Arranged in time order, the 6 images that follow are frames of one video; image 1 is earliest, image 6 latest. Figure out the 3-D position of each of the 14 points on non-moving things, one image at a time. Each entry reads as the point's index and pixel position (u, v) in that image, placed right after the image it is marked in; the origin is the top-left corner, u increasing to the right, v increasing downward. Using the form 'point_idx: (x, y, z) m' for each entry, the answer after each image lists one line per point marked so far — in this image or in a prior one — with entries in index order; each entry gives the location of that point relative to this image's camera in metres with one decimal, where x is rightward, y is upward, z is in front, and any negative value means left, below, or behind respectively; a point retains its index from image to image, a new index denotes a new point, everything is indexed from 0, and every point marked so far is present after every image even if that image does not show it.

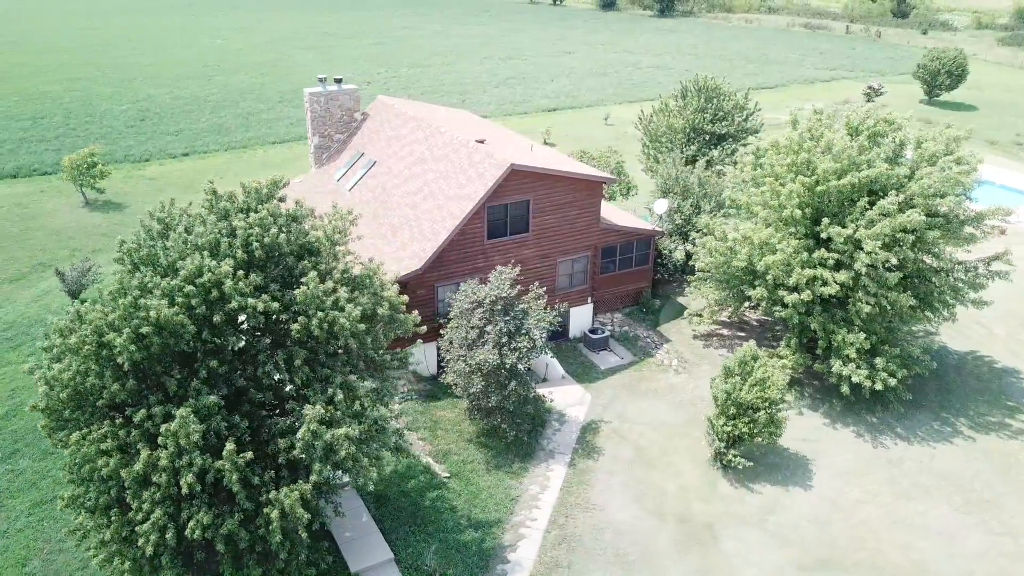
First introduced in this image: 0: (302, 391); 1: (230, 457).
0: (-3.9, -1.9, +15.3) m
1: (-4.8, -2.9, +13.9) m
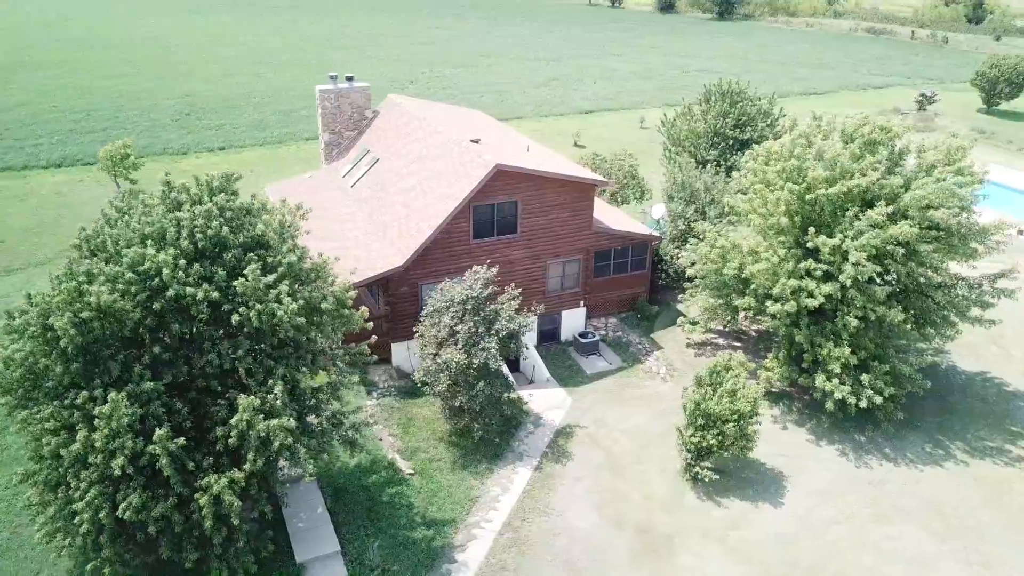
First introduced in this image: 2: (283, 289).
0: (-5.1, -1.8, +15.6) m
1: (-6.1, -2.7, +14.3) m
2: (-4.3, 0.0, +15.3) m
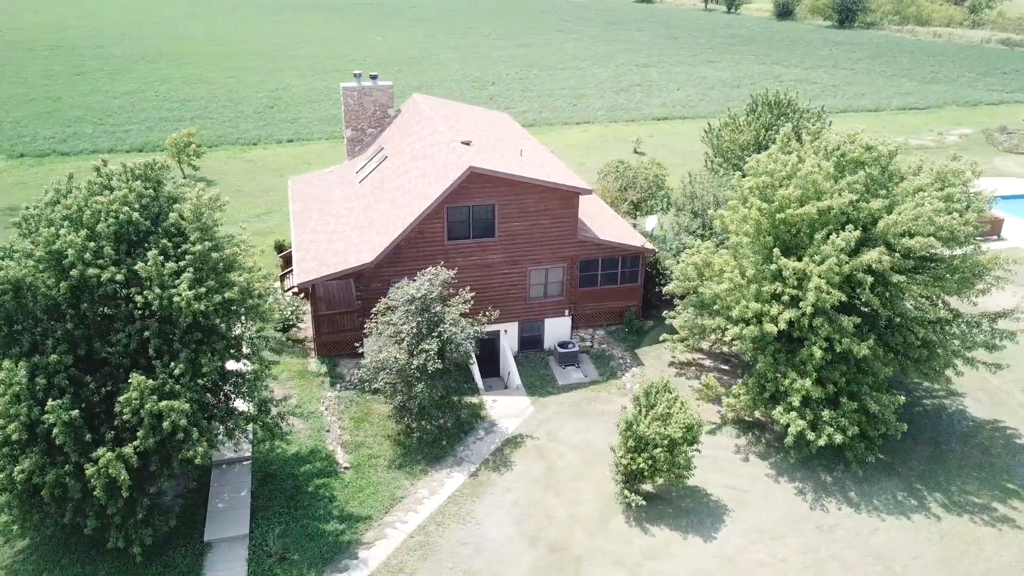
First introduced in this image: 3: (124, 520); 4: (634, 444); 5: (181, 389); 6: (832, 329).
0: (-7.2, -1.5, +16.3) m
1: (-8.5, -2.3, +15.1) m
2: (-6.4, +0.2, +15.8) m
3: (-7.8, -4.7, +16.4) m
4: (+2.8, -3.6, +18.7) m
5: (-6.5, -2.0, +16.0) m
6: (+7.6, -1.0, +19.2) m
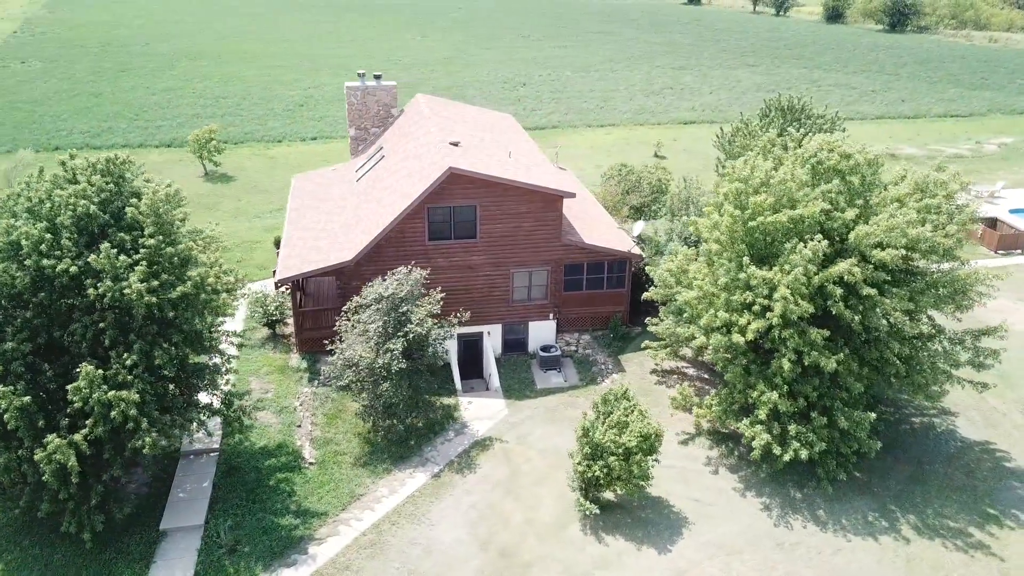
0: (-8.3, -1.3, +16.7) m
1: (-9.7, -2.1, +15.6) m
2: (-7.4, +0.4, +16.2) m
3: (-9.0, -4.5, +16.8) m
4: (+1.8, -3.7, +18.4) m
5: (-7.6, -1.8, +16.3) m
6: (+6.6, -1.2, +18.7) m
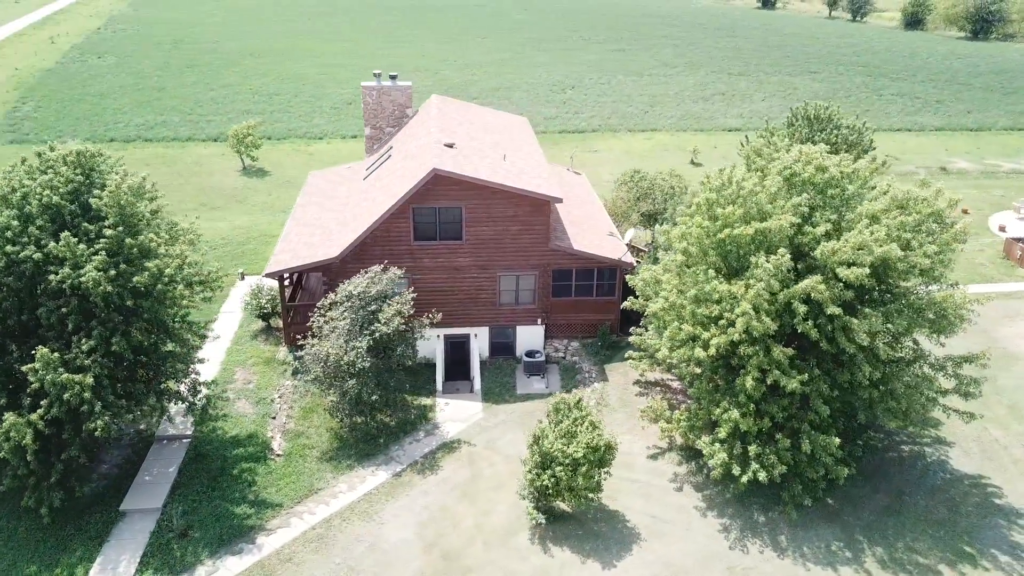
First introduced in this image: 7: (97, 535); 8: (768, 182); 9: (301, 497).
0: (-9.4, -1.0, +17.4) m
1: (-10.9, -1.8, +16.4) m
2: (-8.6, +0.6, +16.8) m
3: (-10.3, -4.2, +17.6) m
4: (+0.6, -3.9, +18.2) m
5: (-8.8, -1.6, +17.0) m
6: (+5.6, -1.6, +18.0) m
7: (-9.2, -5.5, +18.0) m
8: (+5.9, +2.4, +18.7) m
9: (-5.1, -5.0, +19.6) m
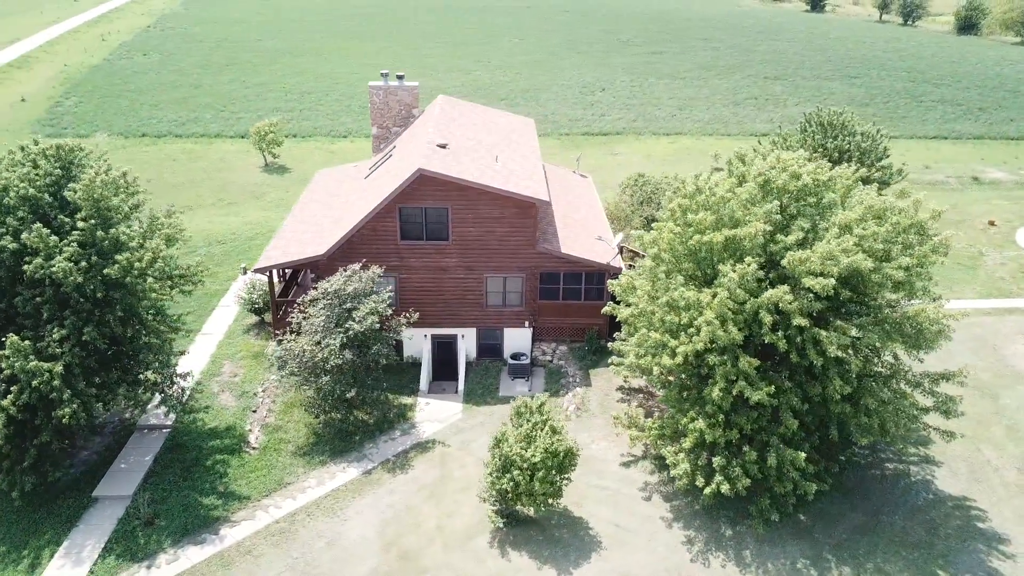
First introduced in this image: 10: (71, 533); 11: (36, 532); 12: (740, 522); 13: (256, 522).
0: (-10.3, -0.8, +17.9) m
1: (-11.9, -1.5, +17.0) m
2: (-9.4, +0.8, +17.3) m
3: (-11.2, -3.9, +18.1) m
4: (-0.2, -3.9, +18.1) m
5: (-9.7, -1.4, +17.4) m
6: (+4.7, -1.7, +17.6) m
7: (-10.1, -5.3, +18.5) m
8: (+5.2, +2.2, +18.3) m
9: (-5.9, -4.9, +19.8) m
10: (-9.8, -5.5, +18.1) m
11: (-10.7, -5.5, +18.2) m
12: (+5.3, -5.4, +19.0) m
13: (-5.9, -5.4, +18.8) m
